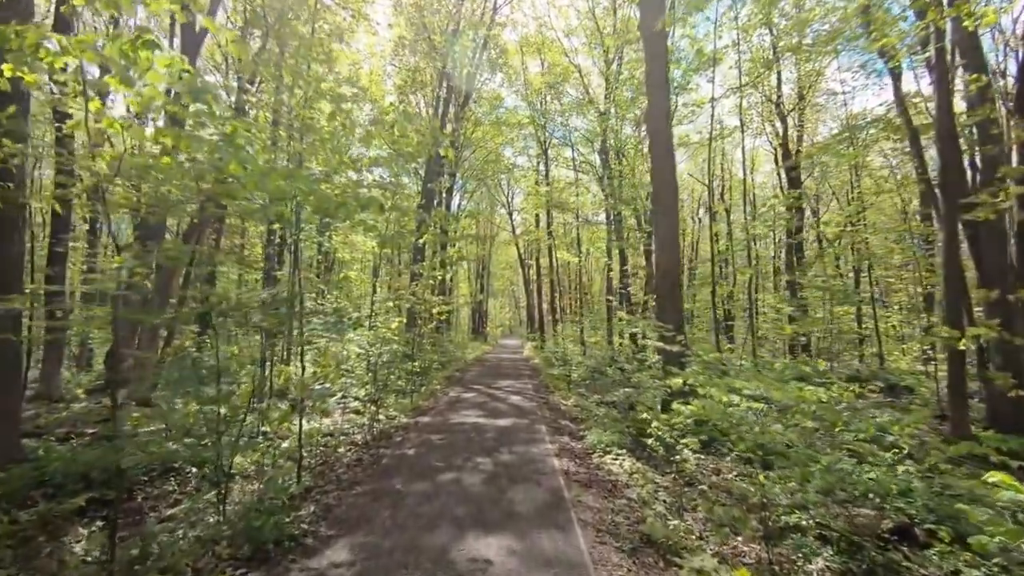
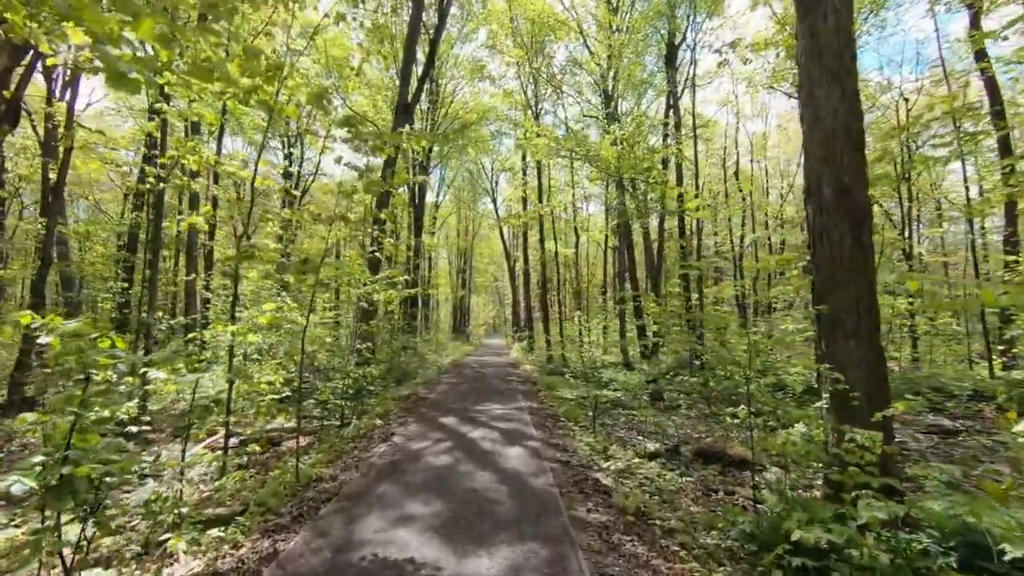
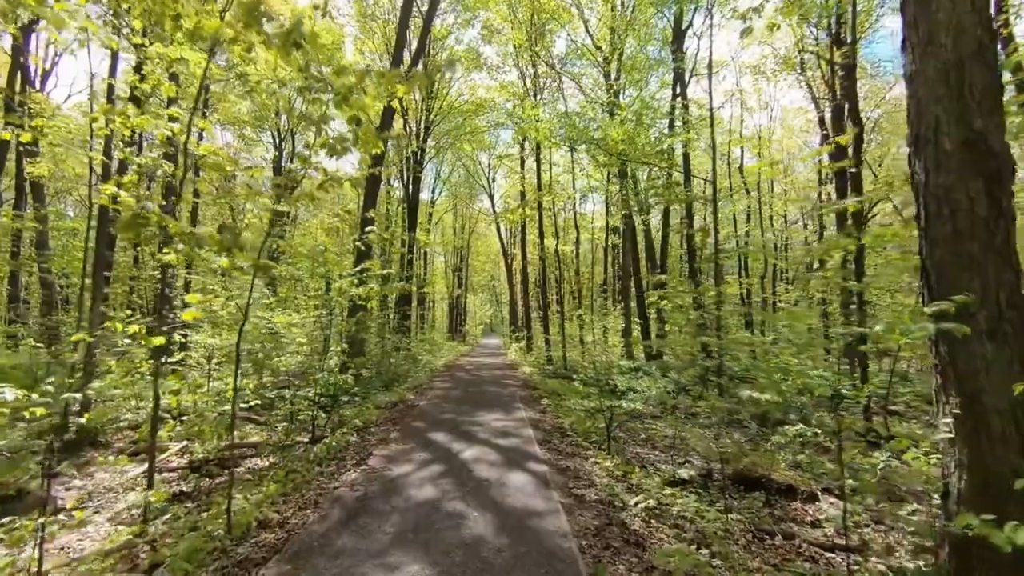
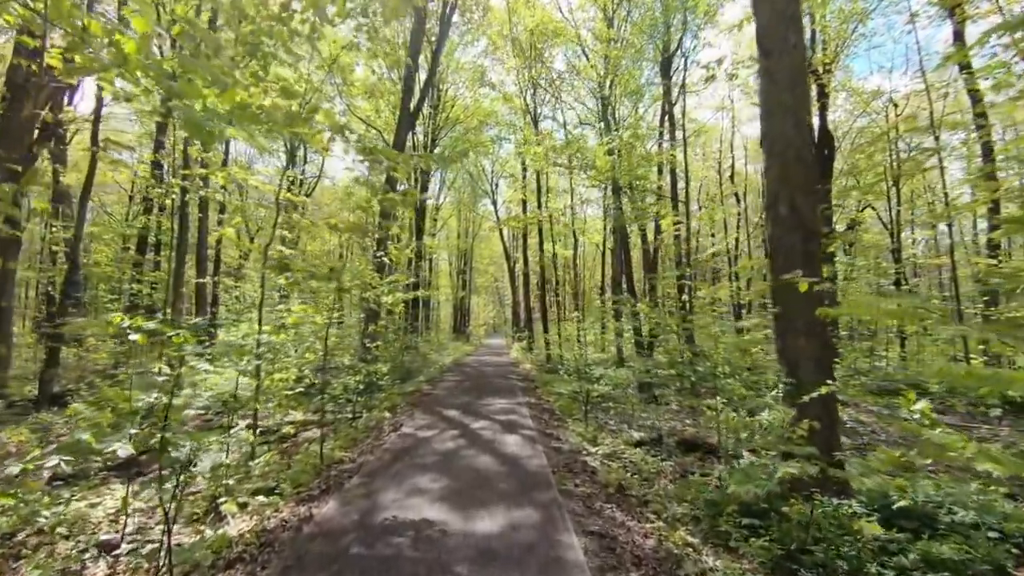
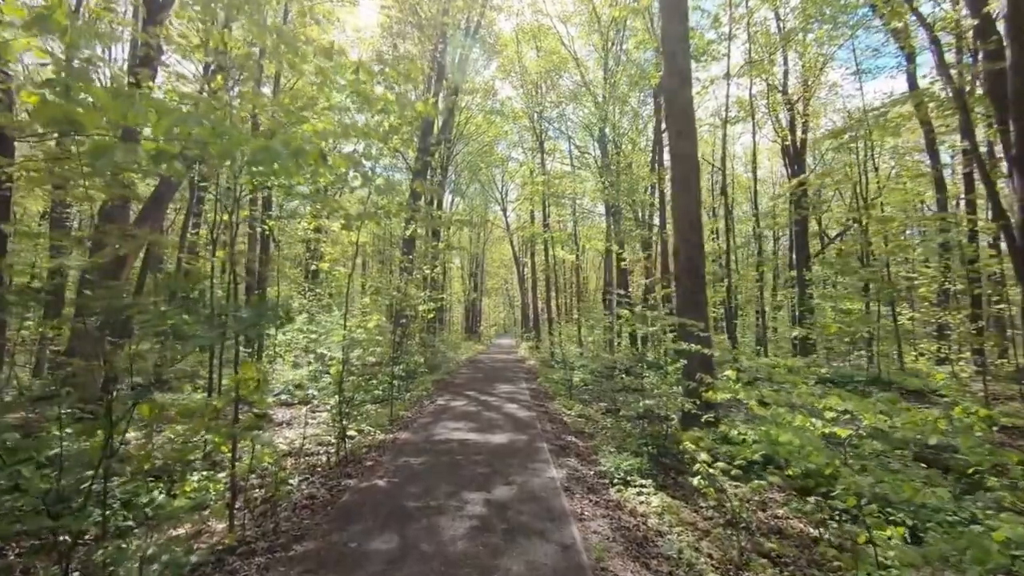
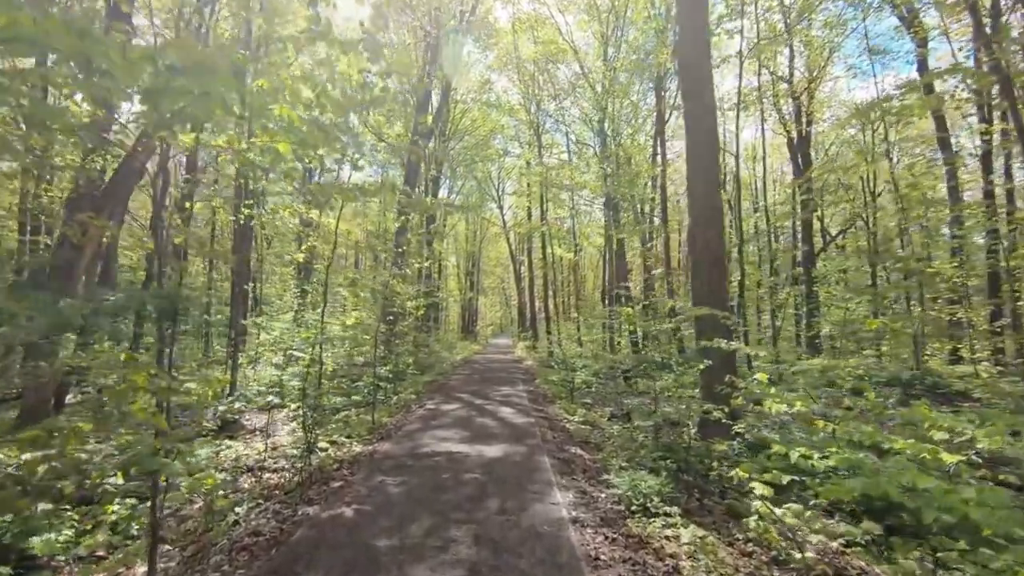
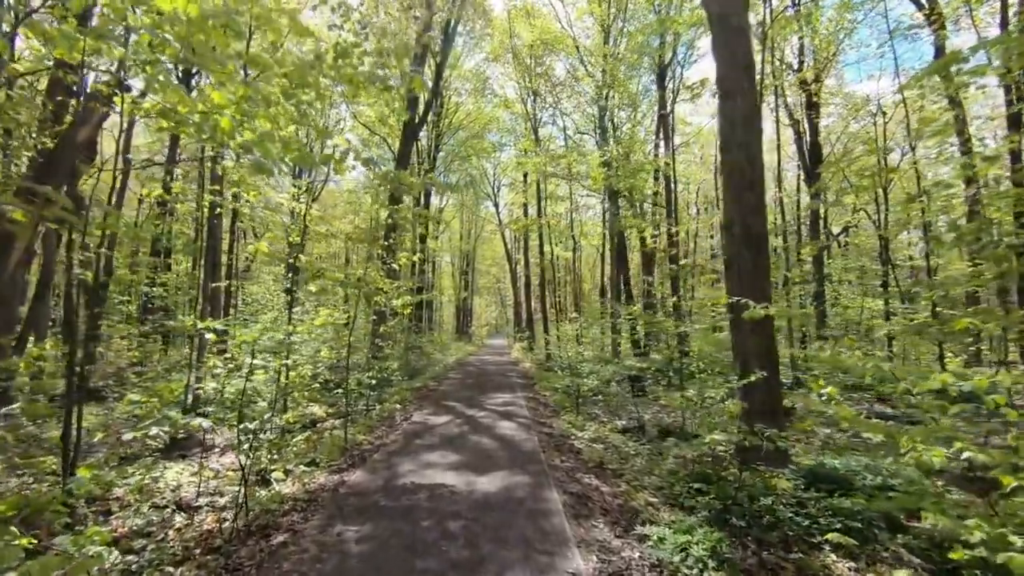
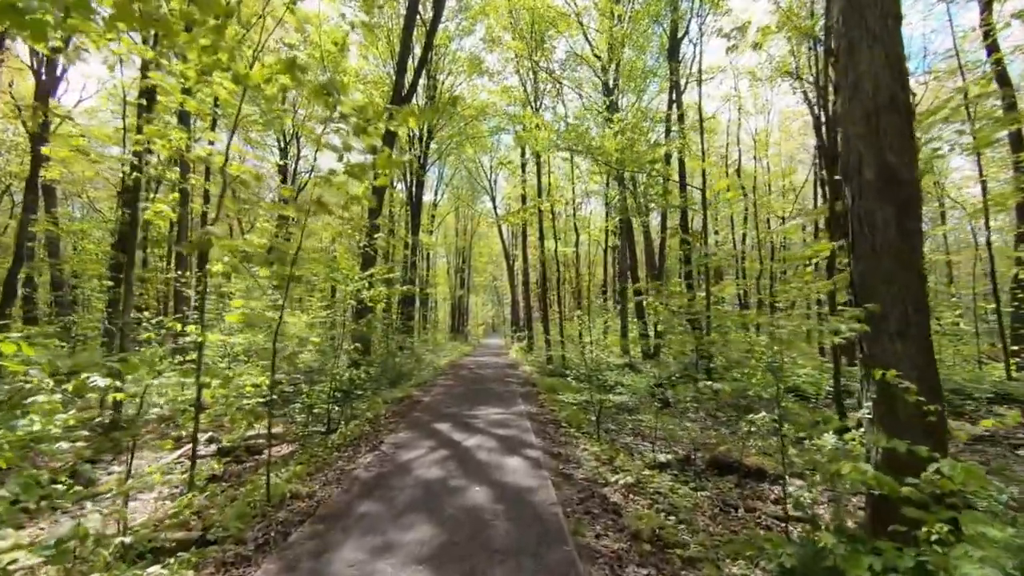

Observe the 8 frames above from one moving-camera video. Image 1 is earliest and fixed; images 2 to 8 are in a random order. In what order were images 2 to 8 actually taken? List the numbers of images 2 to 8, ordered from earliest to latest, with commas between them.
5, 6, 7, 4, 2, 8, 3
